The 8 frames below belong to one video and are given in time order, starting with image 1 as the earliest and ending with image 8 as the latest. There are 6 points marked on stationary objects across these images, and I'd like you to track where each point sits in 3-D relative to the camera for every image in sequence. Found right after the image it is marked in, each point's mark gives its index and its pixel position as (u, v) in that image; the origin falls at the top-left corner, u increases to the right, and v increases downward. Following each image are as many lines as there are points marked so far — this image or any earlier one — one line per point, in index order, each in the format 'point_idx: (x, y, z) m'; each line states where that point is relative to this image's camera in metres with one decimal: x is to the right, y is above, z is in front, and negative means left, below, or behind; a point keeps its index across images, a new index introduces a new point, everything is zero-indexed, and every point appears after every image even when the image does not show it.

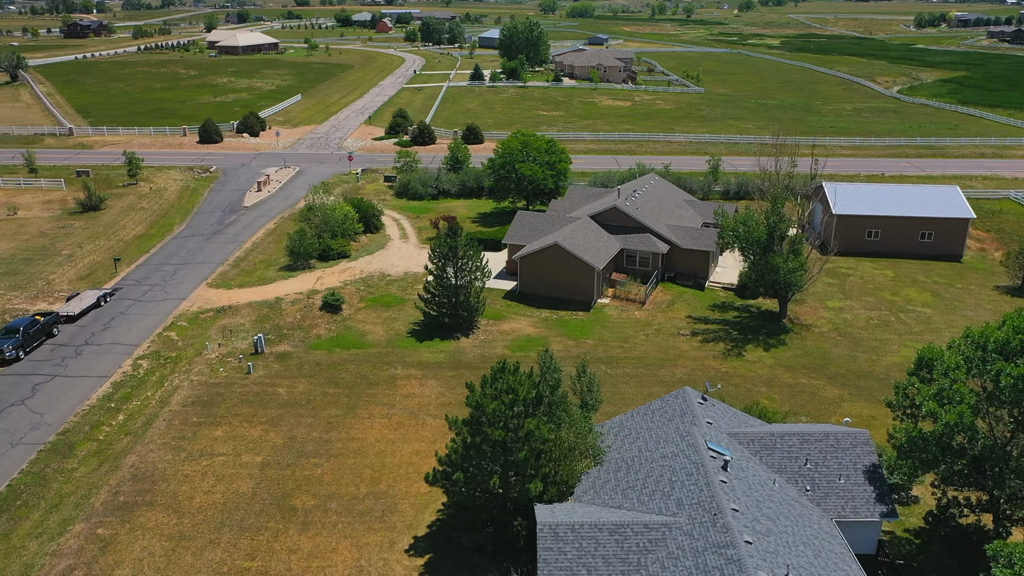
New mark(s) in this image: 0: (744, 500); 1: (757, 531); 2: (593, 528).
0: (+5.5, -5.1, +19.6) m
1: (+5.6, -5.5, +18.5) m
2: (+1.9, -5.6, +18.9) m
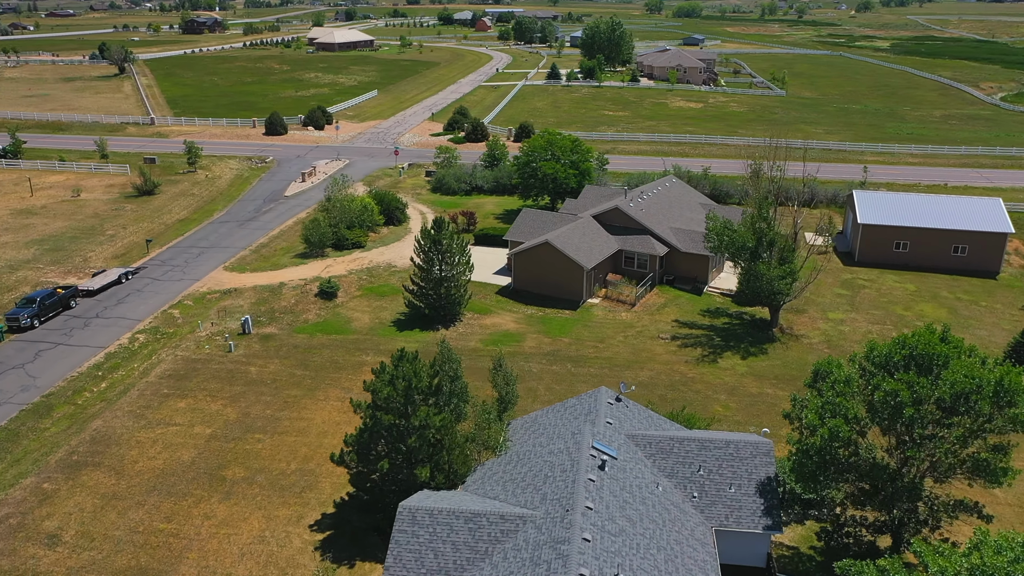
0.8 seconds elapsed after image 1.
0: (+2.2, -5.1, +19.6) m
1: (+2.1, -5.5, +18.5) m
2: (-1.5, -5.4, +19.4) m
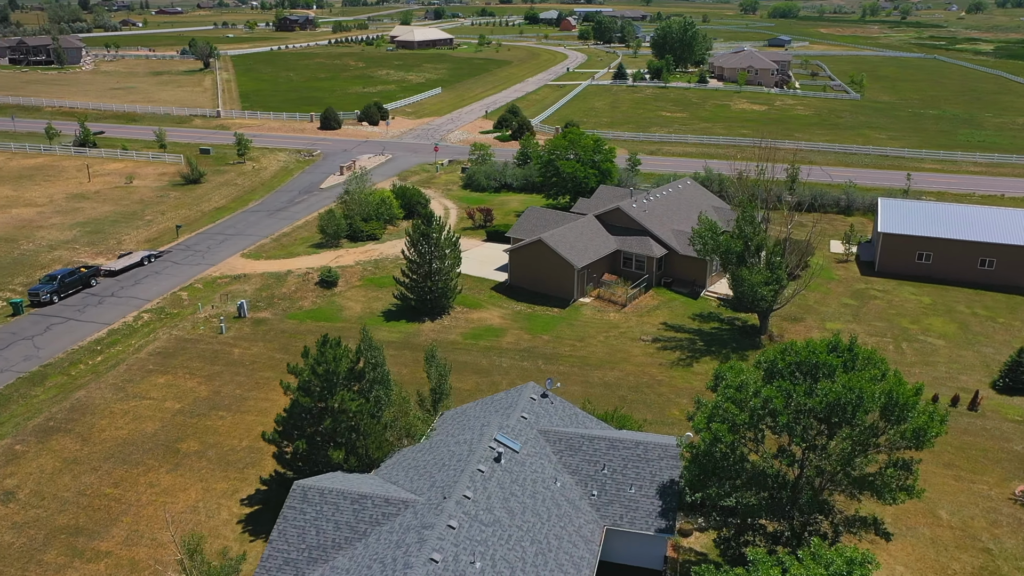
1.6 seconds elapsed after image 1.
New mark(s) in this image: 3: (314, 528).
0: (-0.6, -5.0, +19.9) m
1: (-0.8, -5.4, +18.9) m
2: (-4.3, -5.1, +20.1) m
3: (-4.7, -5.8, +19.6) m
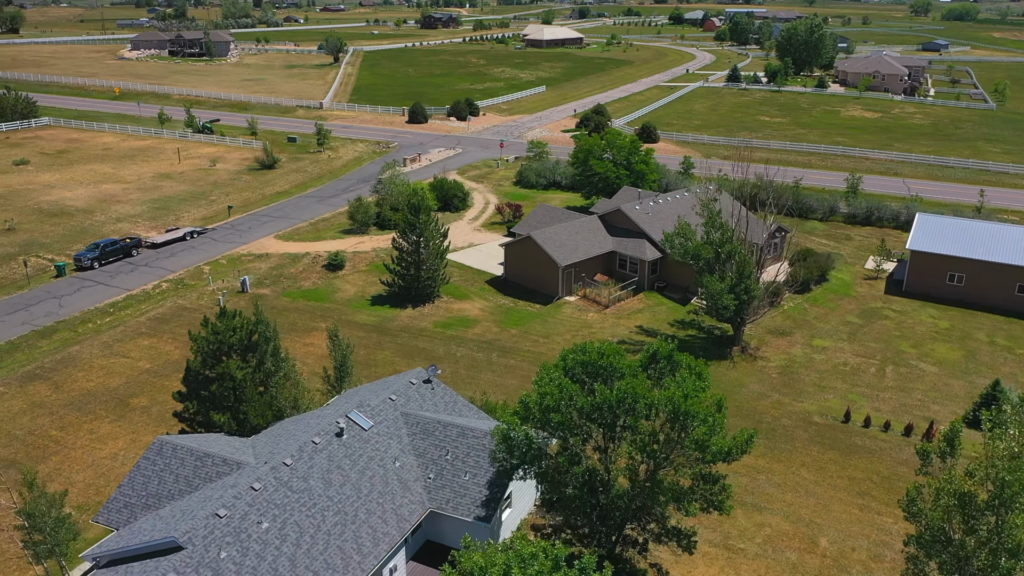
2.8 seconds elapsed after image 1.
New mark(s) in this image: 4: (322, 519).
0: (-5.1, -4.5, +21.1) m
1: (-5.6, -4.9, +20.1) m
2: (-8.8, -4.4, +21.9) m
3: (-9.3, -5.0, +21.5) m
4: (-4.6, -5.6, +19.8) m
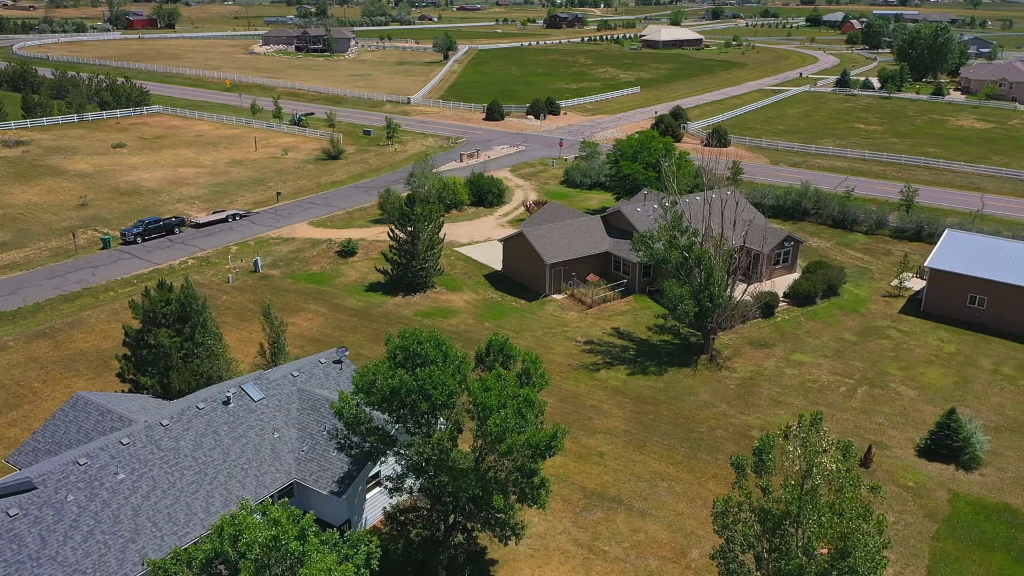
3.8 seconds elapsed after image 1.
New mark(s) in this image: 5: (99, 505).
0: (-9.0, -3.8, +22.8) m
1: (-9.6, -4.2, +21.9) m
2: (-12.4, -3.5, +24.1) m
3: (-13.1, -4.1, +23.8) m
4: (-8.7, -5.0, +21.4) m
5: (-10.1, -5.3, +19.9) m
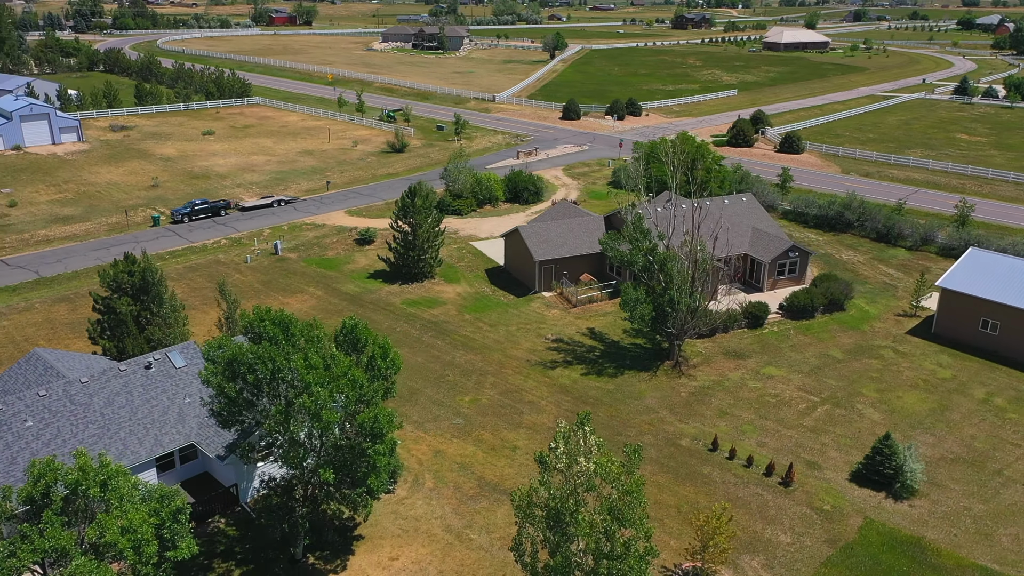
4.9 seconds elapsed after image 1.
0: (-12.4, -2.9, +25.0) m
1: (-13.1, -3.3, +24.2) m
2: (-15.5, -2.4, +26.9) m
3: (-16.3, -3.0, +26.7) m
4: (-12.4, -4.1, +23.6) m
5: (-14.0, -4.3, +22.3) m
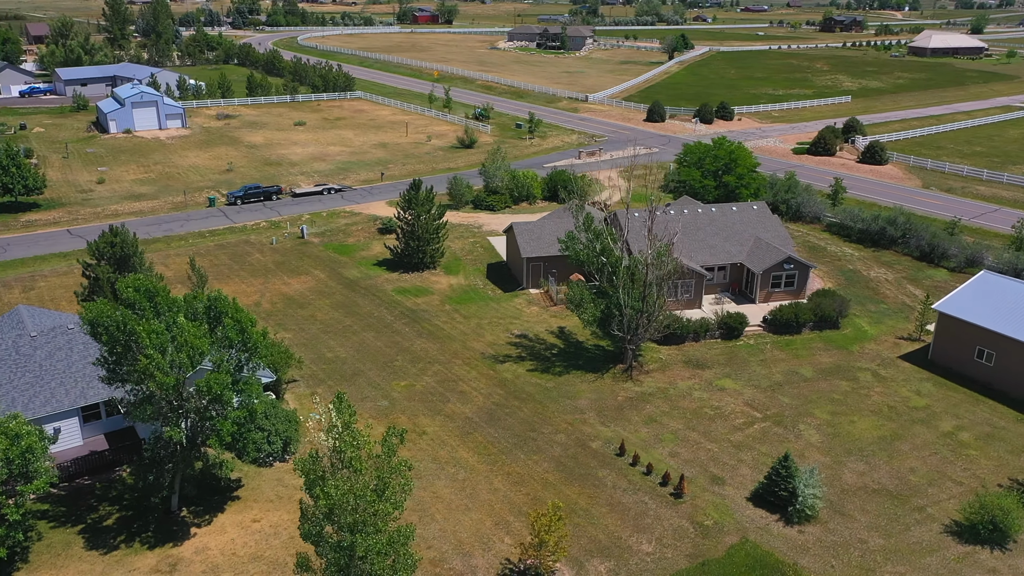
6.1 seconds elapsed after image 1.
0: (-15.7, -1.8, +28.0) m
1: (-16.6, -2.1, +27.4) m
2: (-18.5, -1.1, +30.4) m
3: (-19.3, -1.6, +30.4) m
4: (-16.1, -2.9, +26.6) m
5: (-17.9, -3.1, +25.7) m
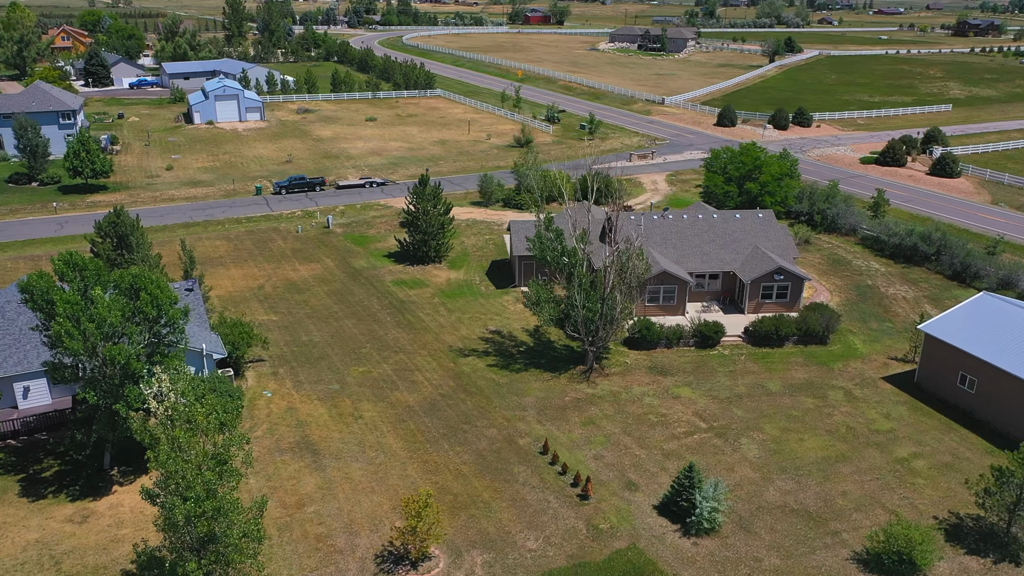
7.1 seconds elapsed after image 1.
0: (-18.0, -0.7, +30.9) m
1: (-18.9, -1.0, +30.4) m
2: (-20.3, +0.1, +33.6) m
3: (-21.1, -0.3, +33.7) m
4: (-18.6, -1.8, +29.6) m
5: (-20.5, -1.9, +28.9) m
